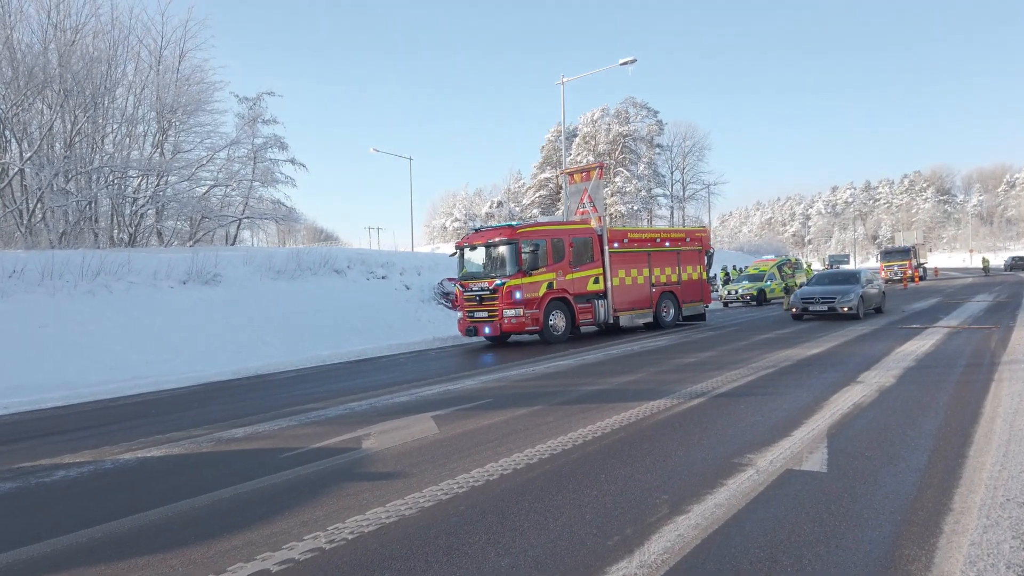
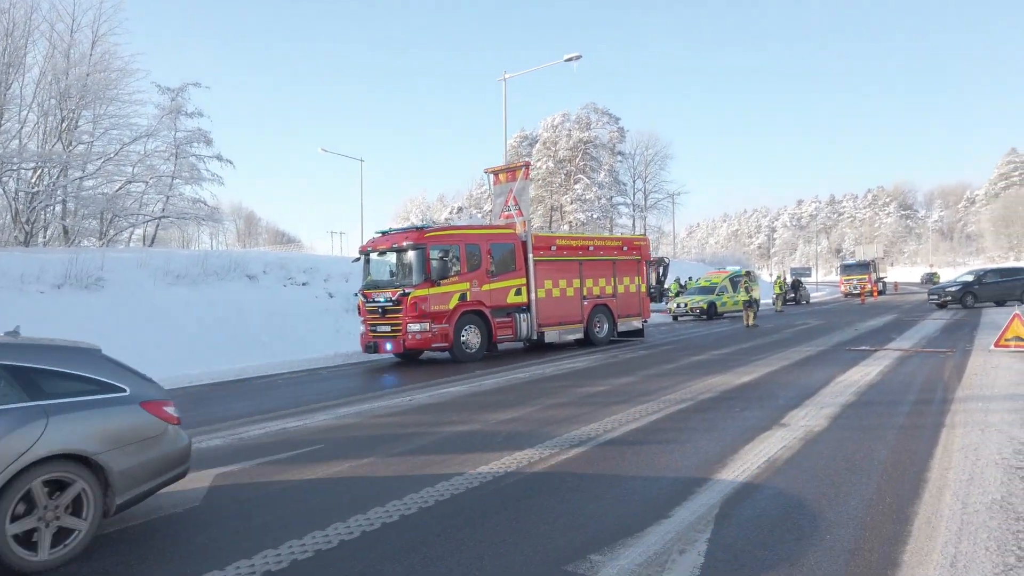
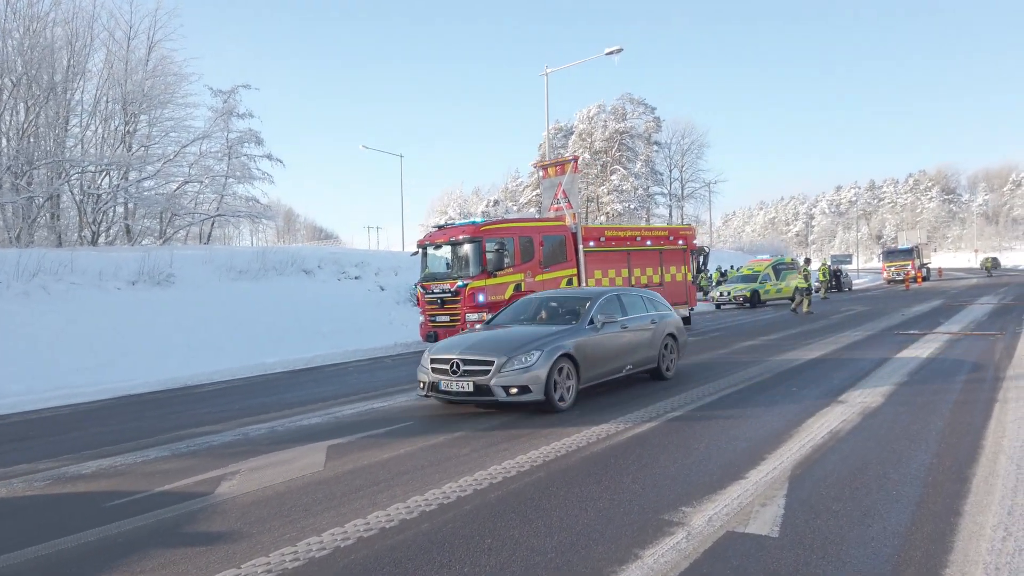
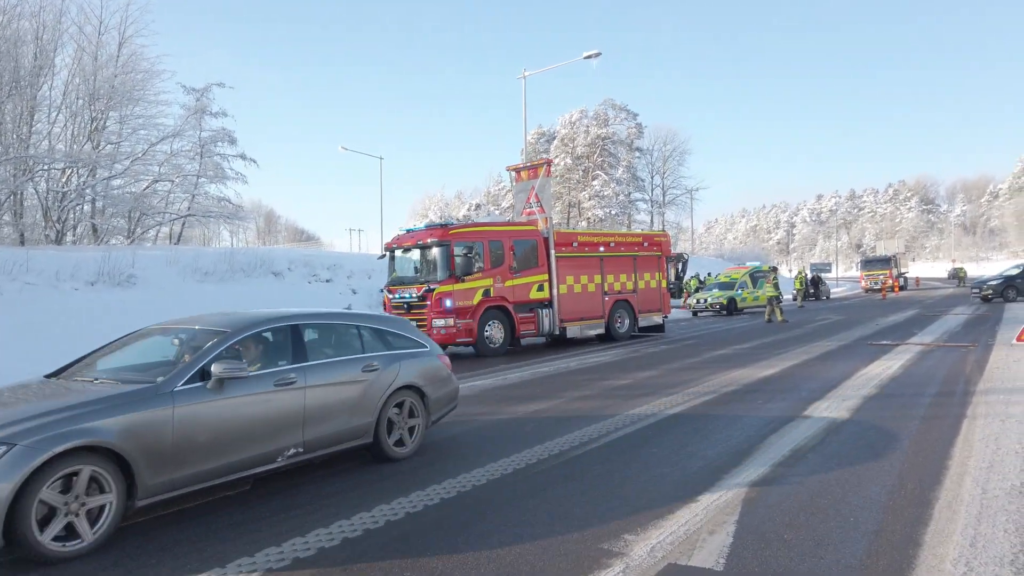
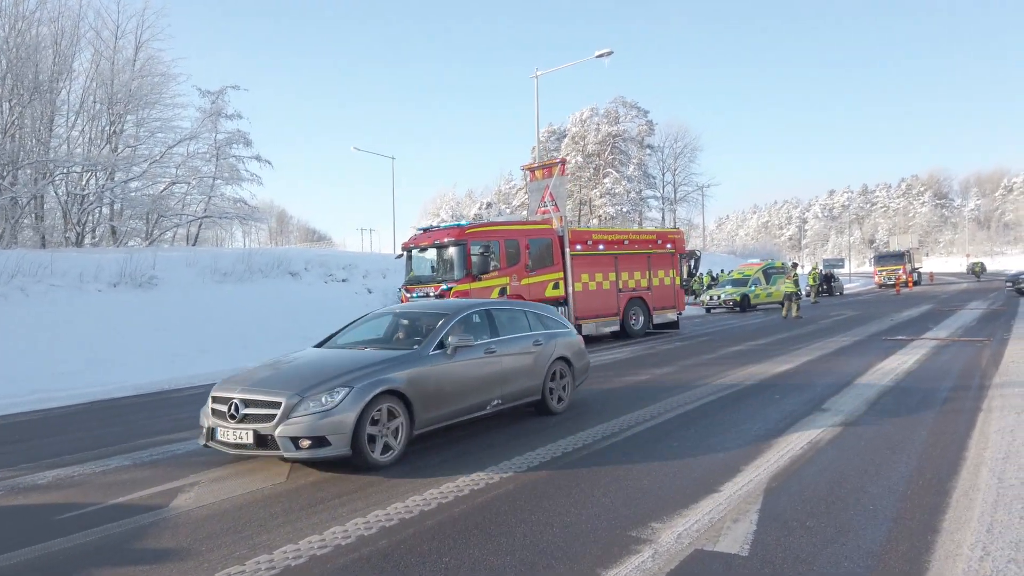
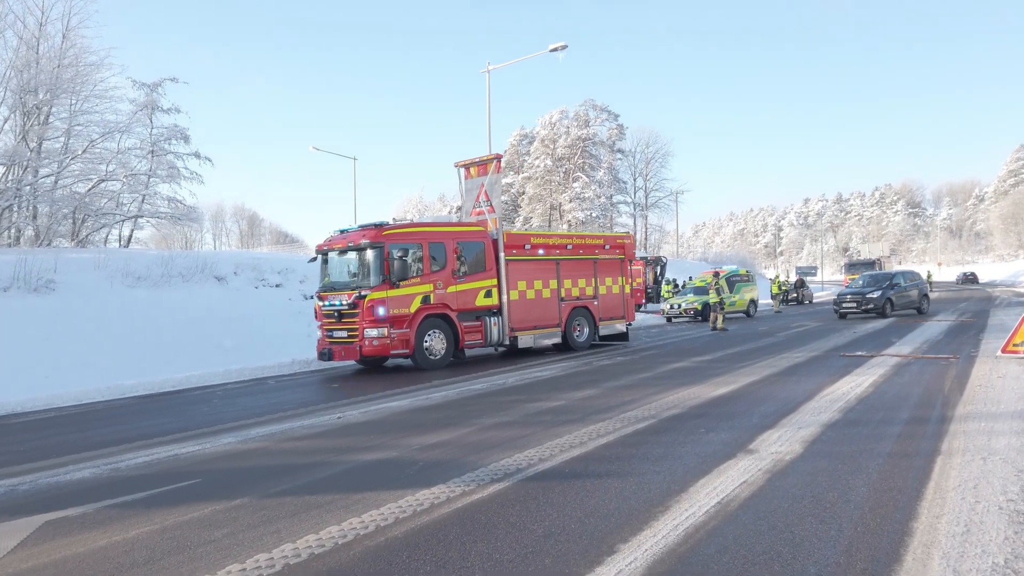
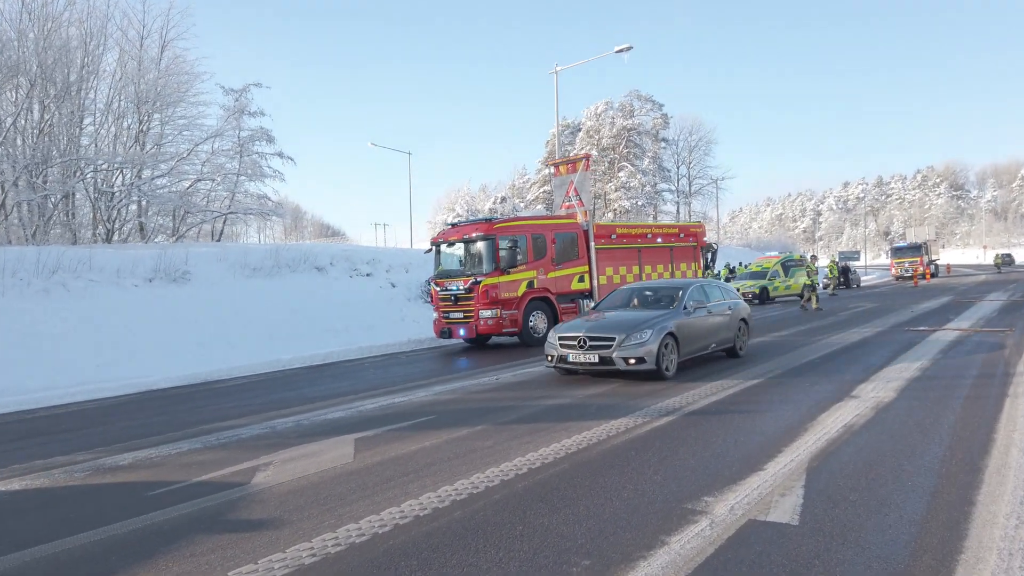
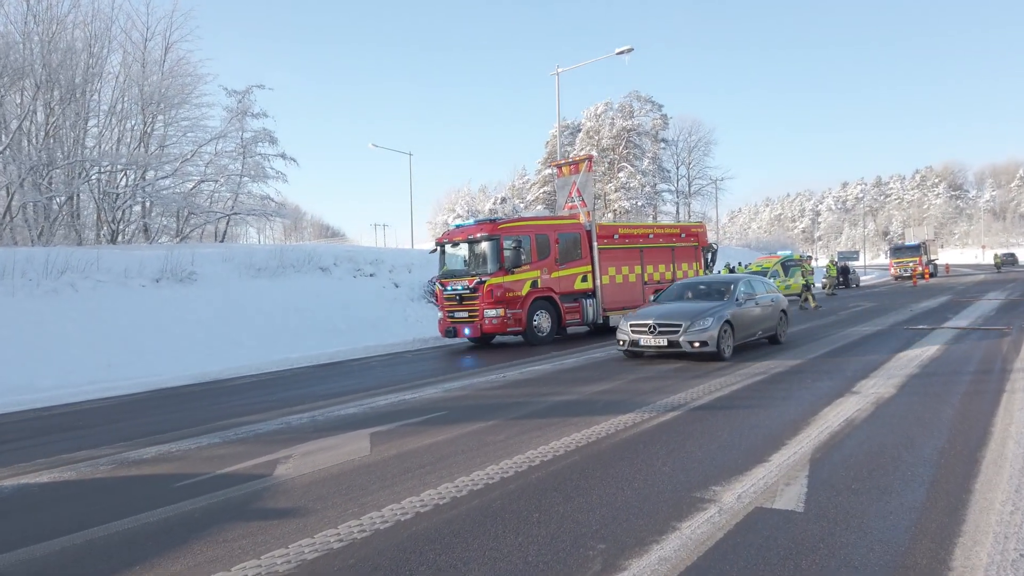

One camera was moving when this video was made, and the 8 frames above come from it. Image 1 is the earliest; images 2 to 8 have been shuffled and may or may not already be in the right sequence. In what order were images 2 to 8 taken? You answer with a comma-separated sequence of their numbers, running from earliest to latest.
8, 7, 3, 5, 4, 2, 6
